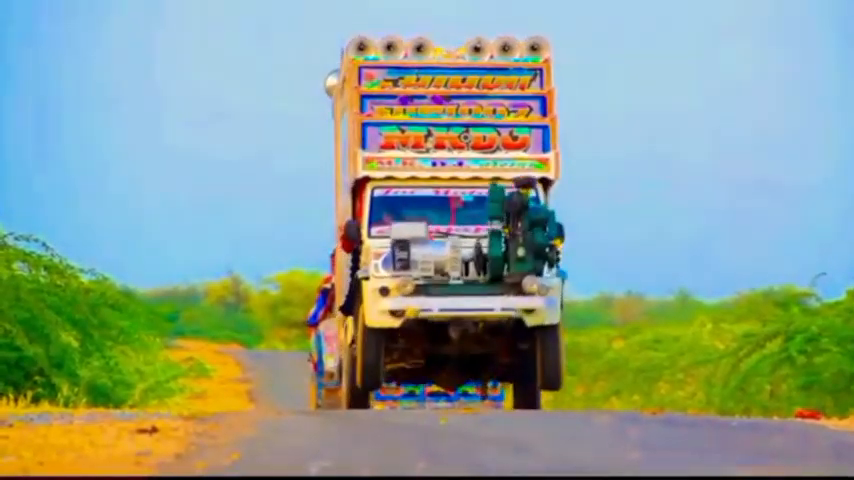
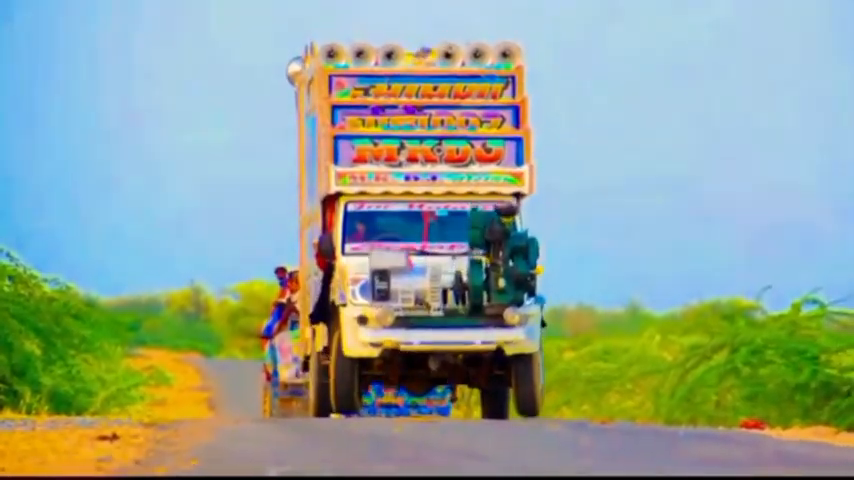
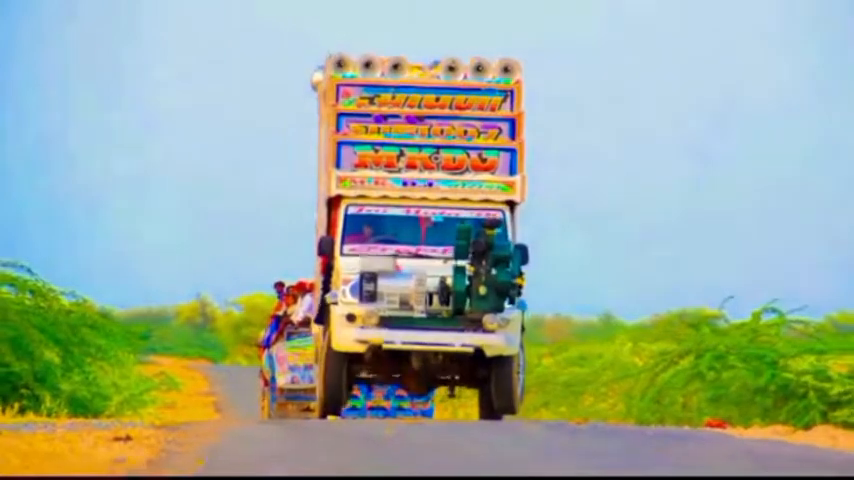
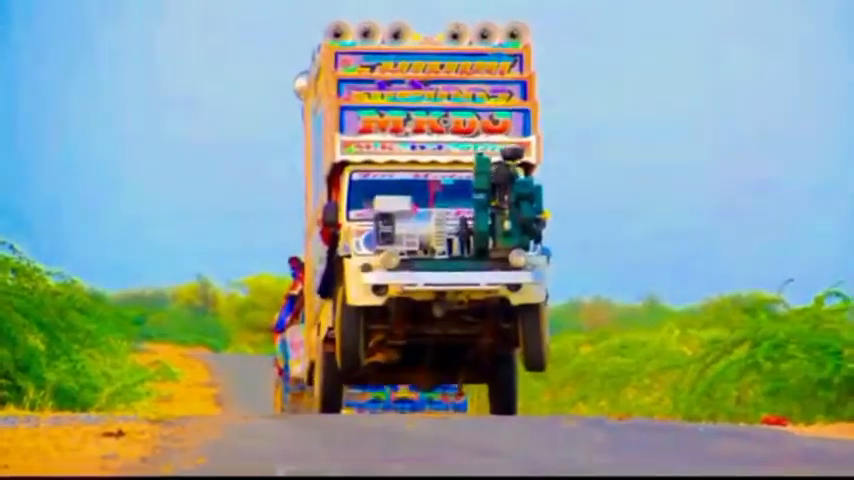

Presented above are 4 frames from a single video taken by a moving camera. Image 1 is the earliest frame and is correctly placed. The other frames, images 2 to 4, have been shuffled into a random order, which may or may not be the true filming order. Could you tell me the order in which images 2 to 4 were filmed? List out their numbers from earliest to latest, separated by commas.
4, 2, 3
